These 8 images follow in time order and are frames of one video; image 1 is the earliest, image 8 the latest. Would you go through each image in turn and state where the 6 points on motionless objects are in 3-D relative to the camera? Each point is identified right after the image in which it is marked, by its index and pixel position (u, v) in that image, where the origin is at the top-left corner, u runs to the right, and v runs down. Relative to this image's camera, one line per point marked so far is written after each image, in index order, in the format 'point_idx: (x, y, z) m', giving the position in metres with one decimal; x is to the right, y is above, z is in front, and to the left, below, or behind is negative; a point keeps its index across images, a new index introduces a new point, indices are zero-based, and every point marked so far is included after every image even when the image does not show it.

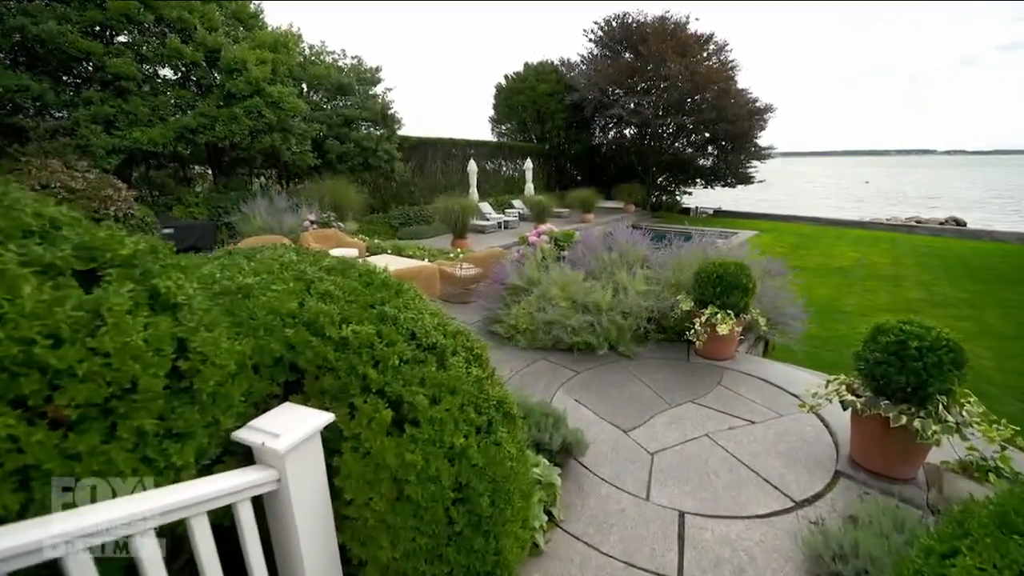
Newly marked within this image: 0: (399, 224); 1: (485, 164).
0: (-2.9, +1.7, +12.8) m
1: (-0.9, +4.3, +16.9) m
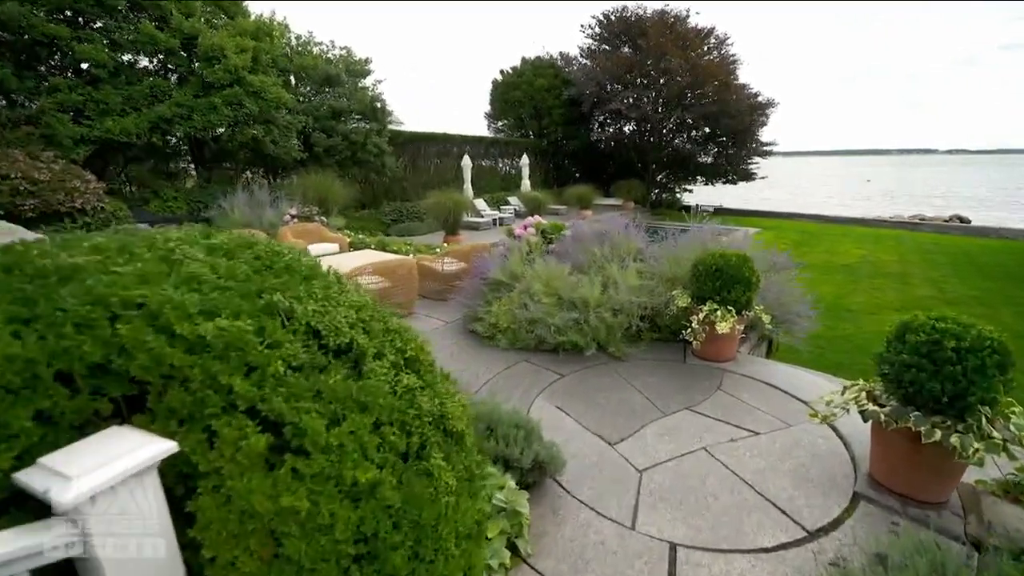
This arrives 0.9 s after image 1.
0: (-3.1, +1.7, +12.4) m
1: (-1.1, +4.4, +16.5) m
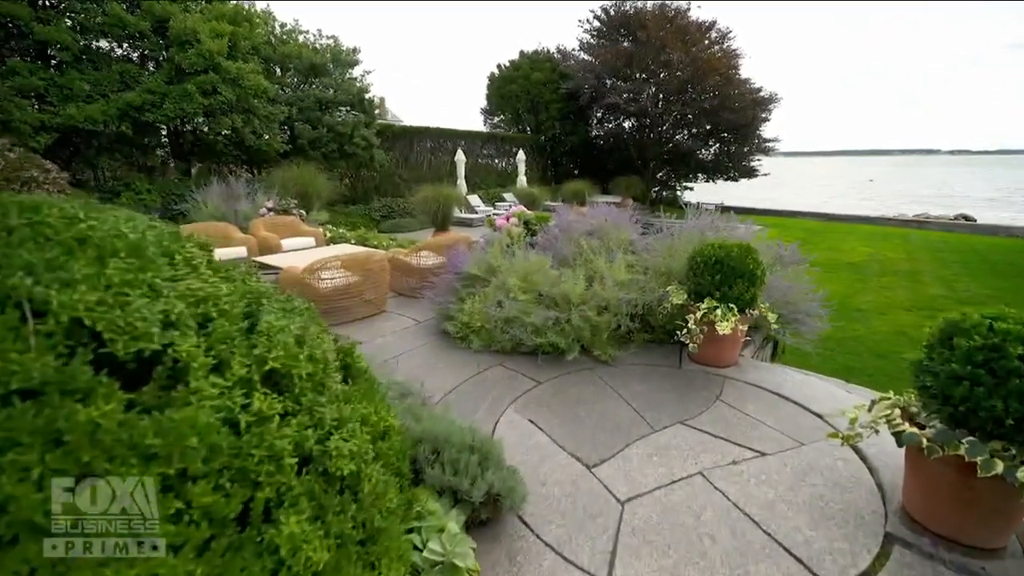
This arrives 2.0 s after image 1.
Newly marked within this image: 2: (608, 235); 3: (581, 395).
0: (-3.3, +1.8, +11.9) m
1: (-1.3, +4.5, +16.0) m
2: (+0.8, +0.5, +4.2) m
3: (+0.4, -0.7, +3.0) m
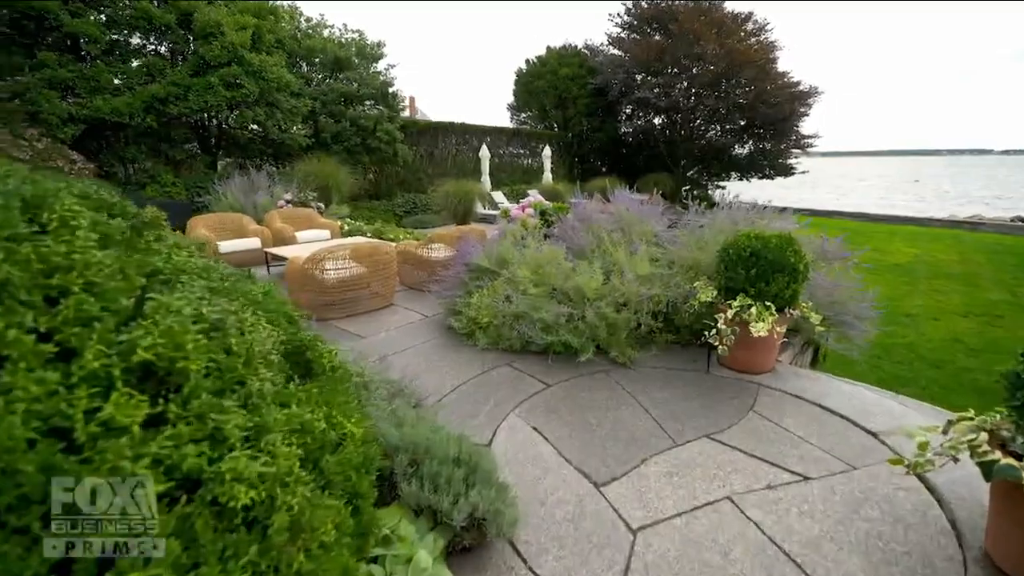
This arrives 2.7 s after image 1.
0: (-2.7, +1.9, +11.8) m
1: (-0.4, +4.5, +15.7) m
2: (+0.9, +0.5, +3.8) m
3: (+0.5, -0.6, +2.7) m
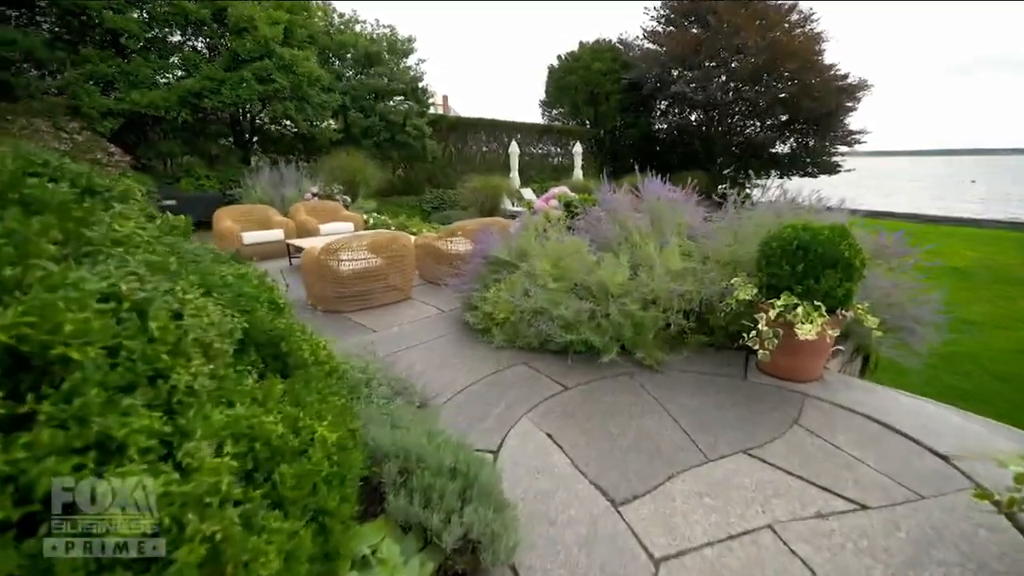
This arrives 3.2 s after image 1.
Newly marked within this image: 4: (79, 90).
0: (-2.0, +2.0, +11.7) m
1: (+0.6, +4.6, +15.5) m
2: (+1.1, +0.5, +3.5) m
3: (+0.5, -0.6, +2.4) m
4: (-7.1, +3.3, +7.8) m
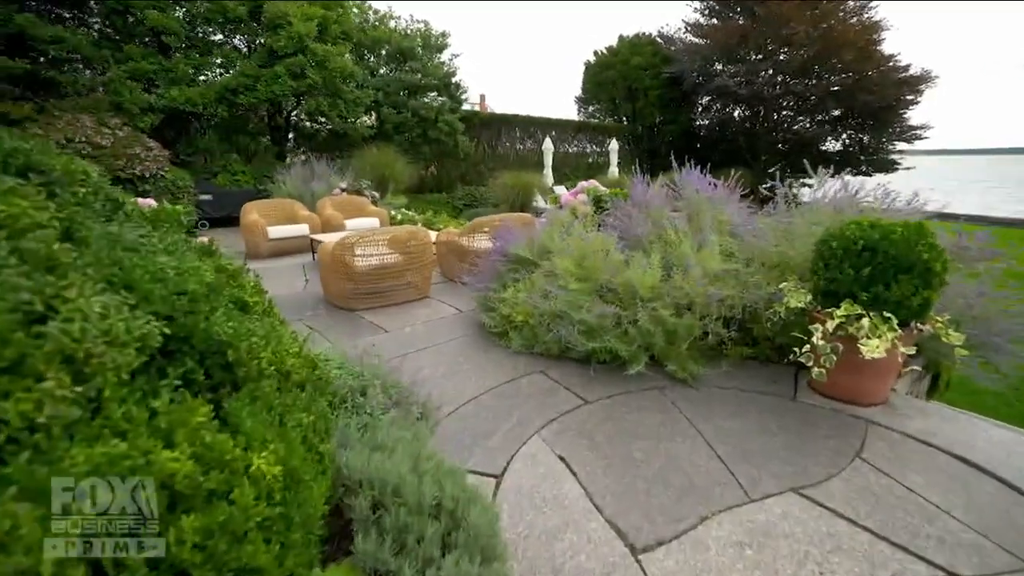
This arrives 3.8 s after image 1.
0: (-1.2, +2.0, +11.6) m
1: (+1.6, +4.6, +15.1) m
2: (+1.2, +0.5, +3.2) m
3: (+0.6, -0.6, +2.1) m
4: (-6.6, +3.4, +8.0) m
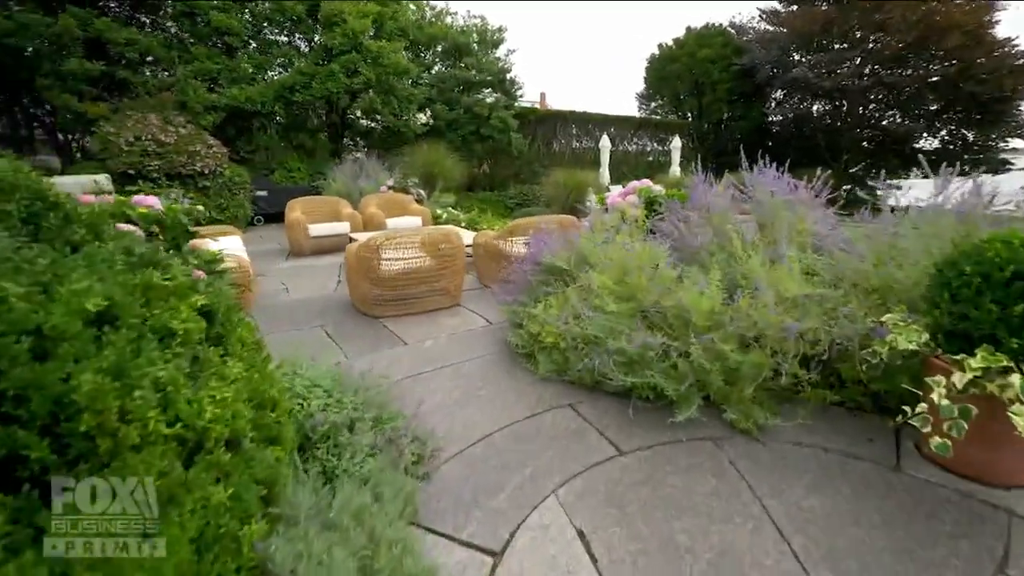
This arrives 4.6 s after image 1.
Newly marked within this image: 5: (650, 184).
0: (0.0, +2.0, +11.2) m
1: (+3.3, +4.5, +14.4) m
2: (+1.4, +0.4, +2.6) m
3: (+0.6, -0.7, +1.7) m
4: (-5.7, +3.5, +8.3) m
5: (+1.2, +0.9, +4.0) m
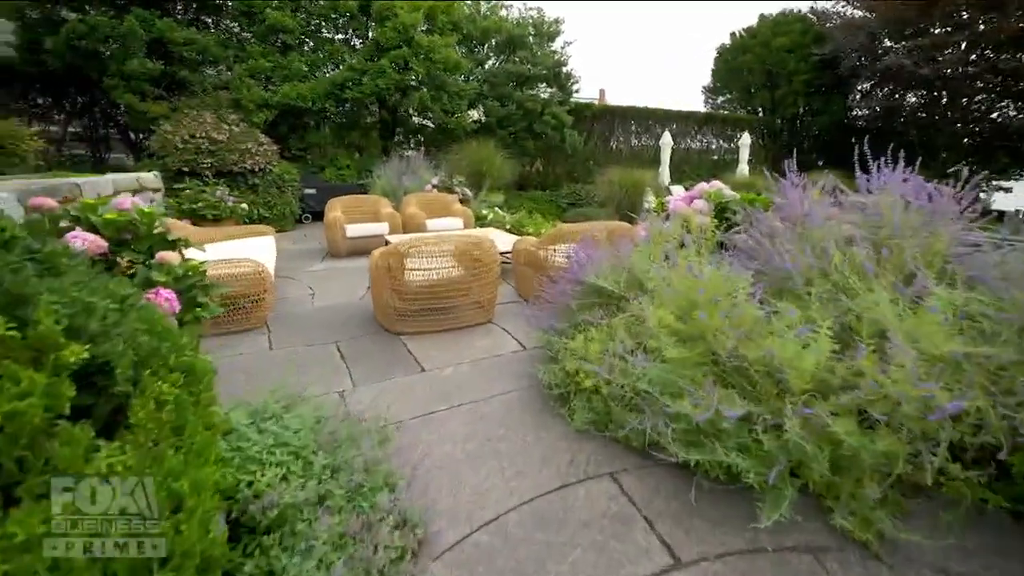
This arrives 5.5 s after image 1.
0: (+1.2, +1.9, +10.7) m
1: (+4.9, +4.3, +13.5) m
2: (+1.6, +0.2, +2.0) m
3: (+0.6, -0.9, +1.1) m
4: (-4.8, +3.6, +8.4) m
5: (+1.5, +0.7, +3.4) m
